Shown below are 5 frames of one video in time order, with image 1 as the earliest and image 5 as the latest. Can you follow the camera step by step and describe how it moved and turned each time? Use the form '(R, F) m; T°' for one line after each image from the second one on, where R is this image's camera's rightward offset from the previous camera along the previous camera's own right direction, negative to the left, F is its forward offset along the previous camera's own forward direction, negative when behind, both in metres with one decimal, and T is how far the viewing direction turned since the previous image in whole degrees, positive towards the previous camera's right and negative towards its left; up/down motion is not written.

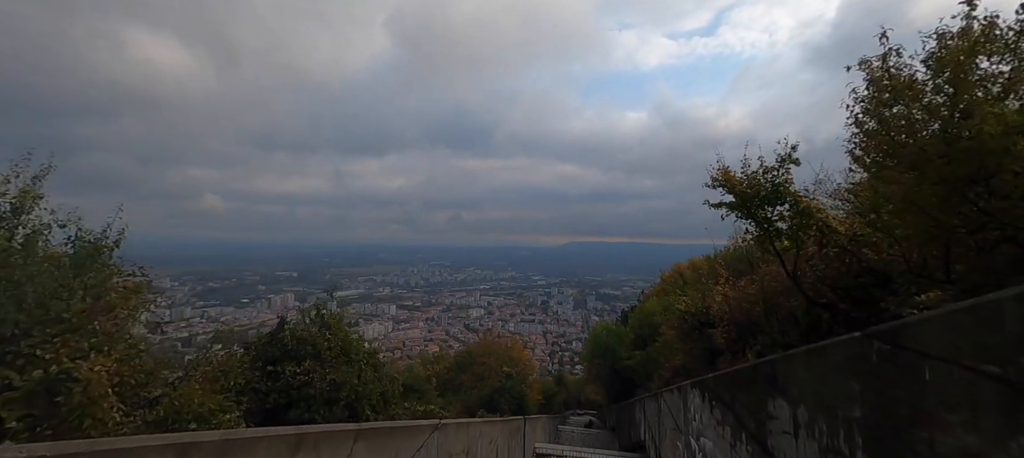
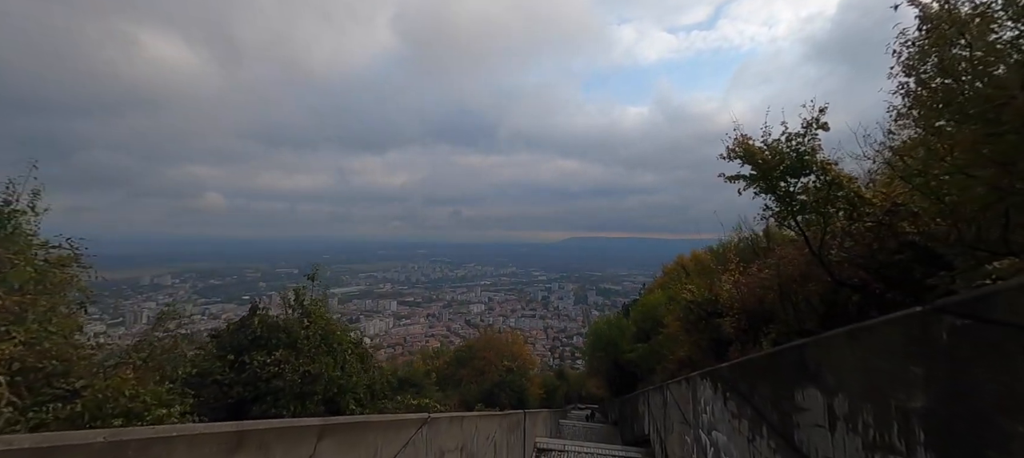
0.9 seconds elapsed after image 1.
(0.0, +0.4) m; 0°
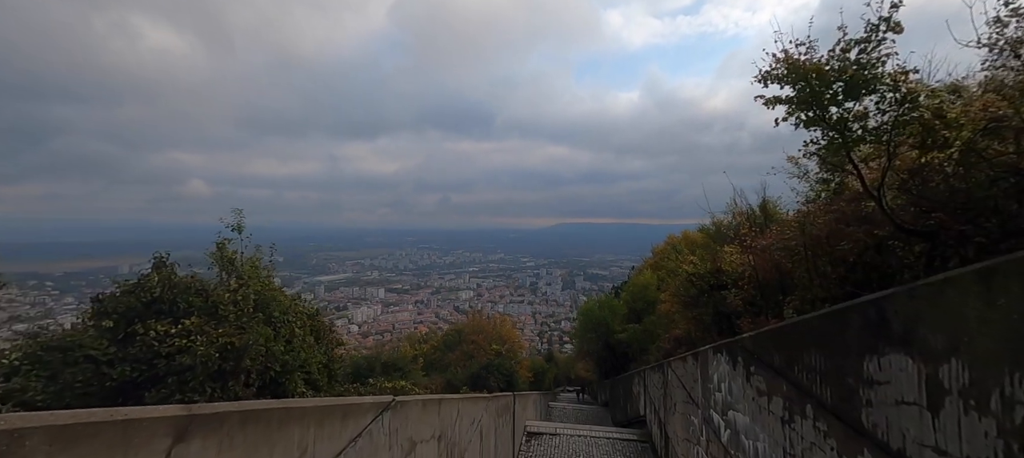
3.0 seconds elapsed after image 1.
(0.0, +0.8) m; +2°
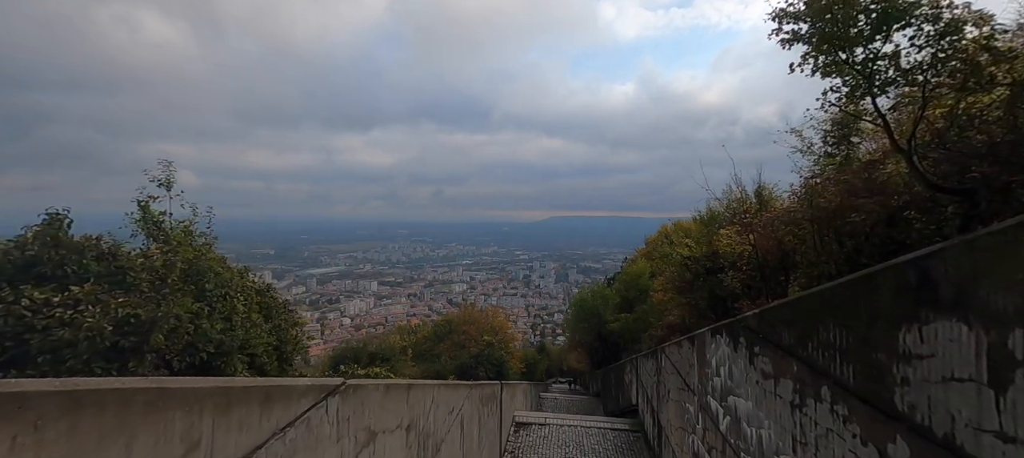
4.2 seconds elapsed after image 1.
(+0.1, +0.4) m; +1°
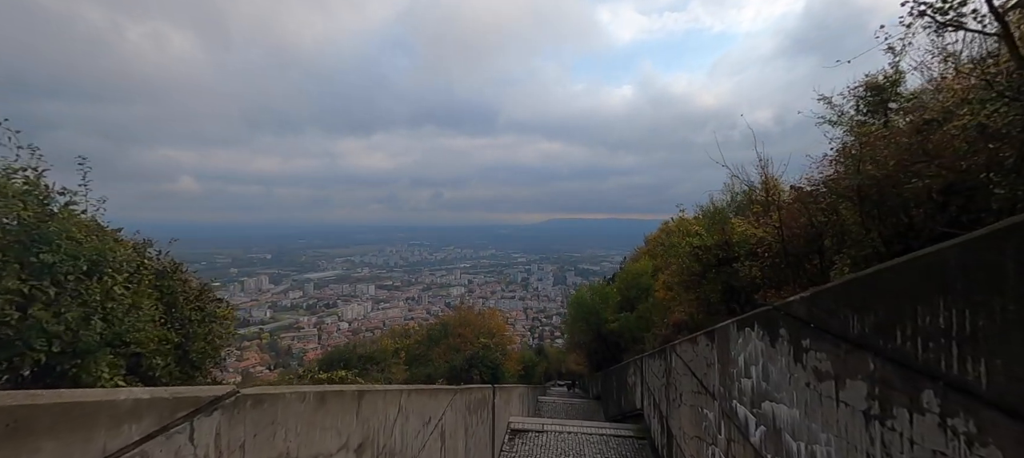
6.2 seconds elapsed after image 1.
(+0.1, +0.8) m; 0°
